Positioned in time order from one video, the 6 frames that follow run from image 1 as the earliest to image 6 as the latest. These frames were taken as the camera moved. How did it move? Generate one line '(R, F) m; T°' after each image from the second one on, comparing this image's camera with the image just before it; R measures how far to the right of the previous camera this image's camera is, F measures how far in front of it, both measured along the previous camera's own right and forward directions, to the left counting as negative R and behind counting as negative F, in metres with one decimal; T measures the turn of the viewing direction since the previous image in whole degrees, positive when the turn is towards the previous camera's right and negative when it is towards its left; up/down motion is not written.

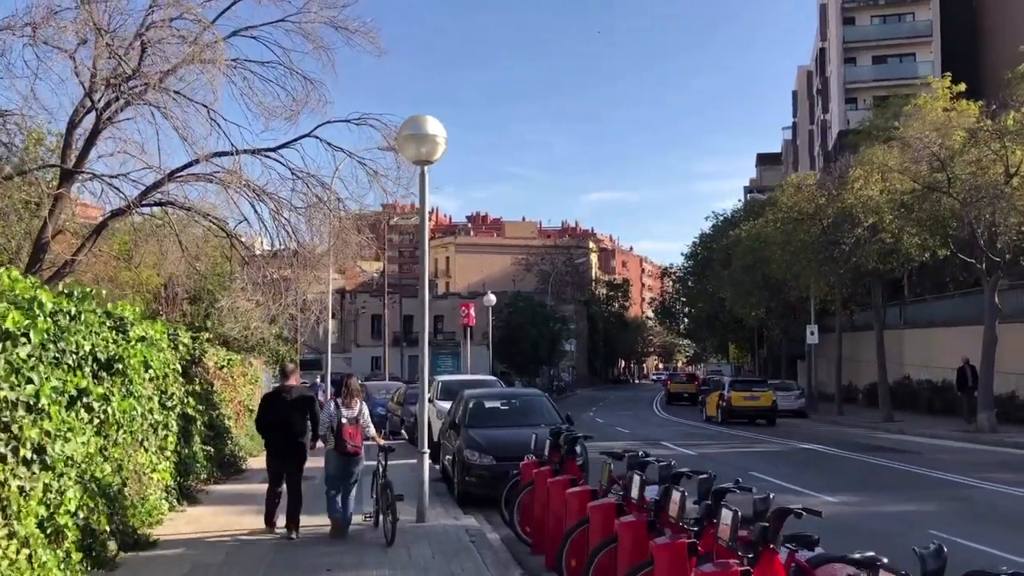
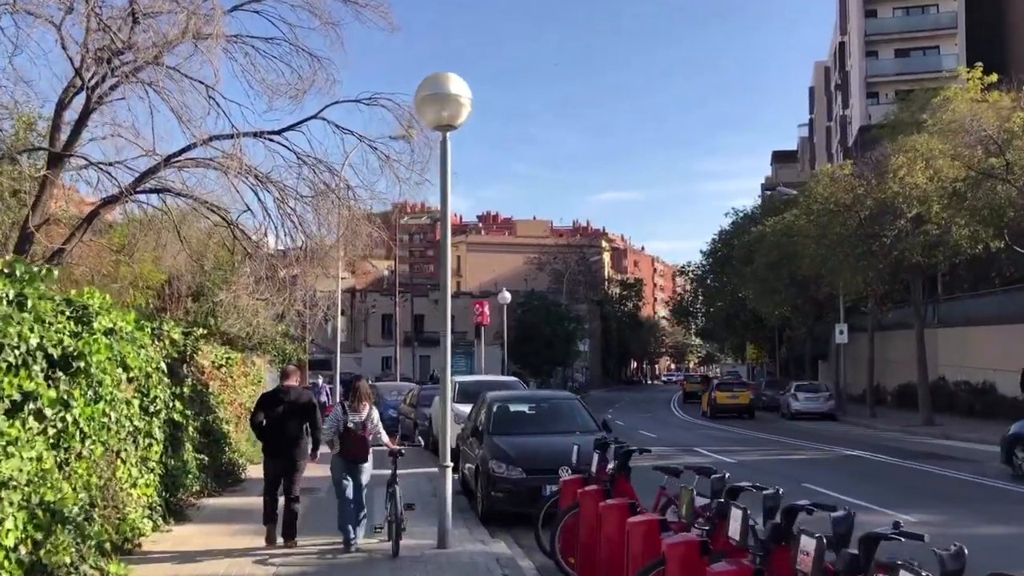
(-0.2, +1.2) m; -1°
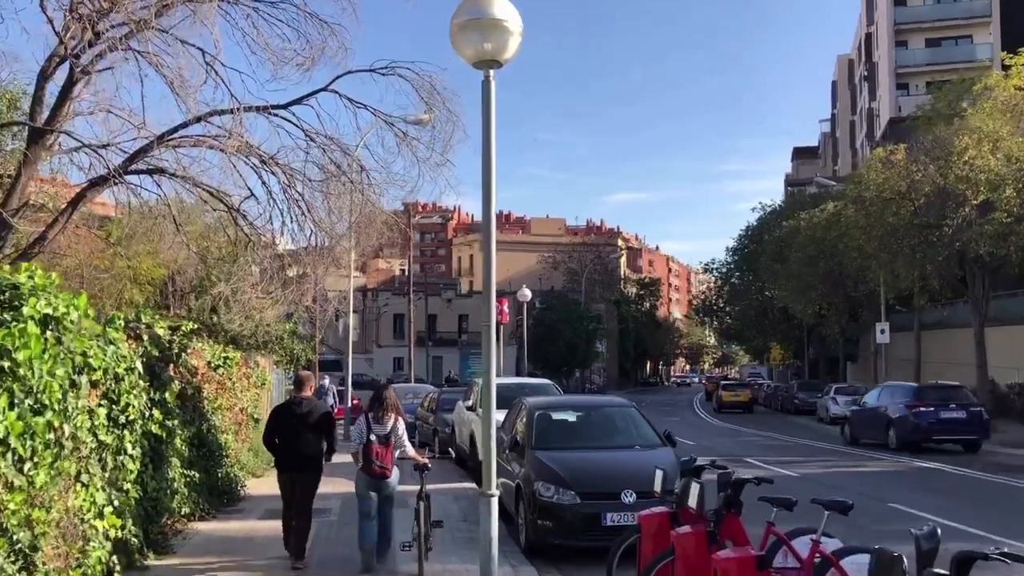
(-0.3, +1.5) m; -1°
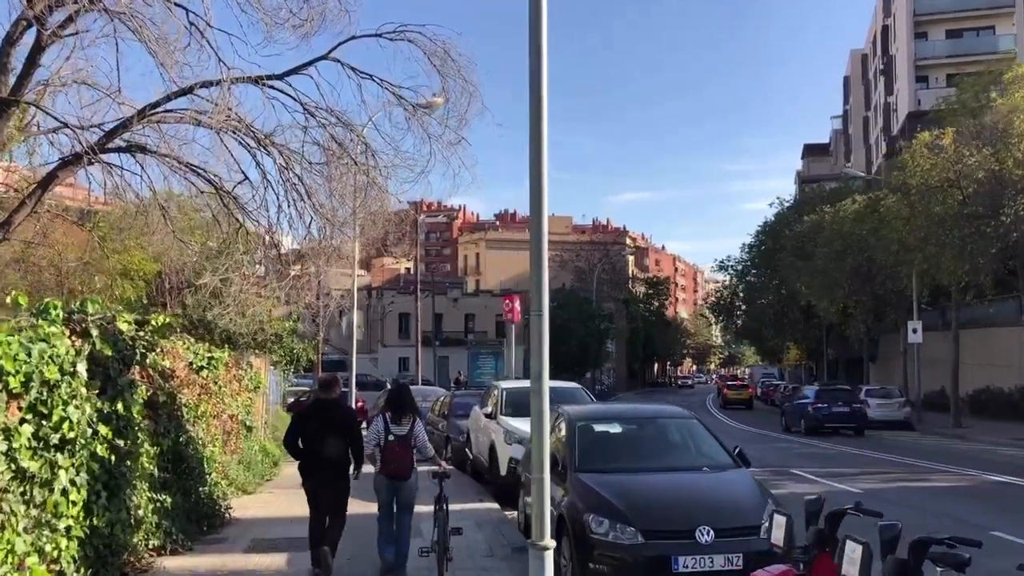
(-0.3, +1.5) m; 0°
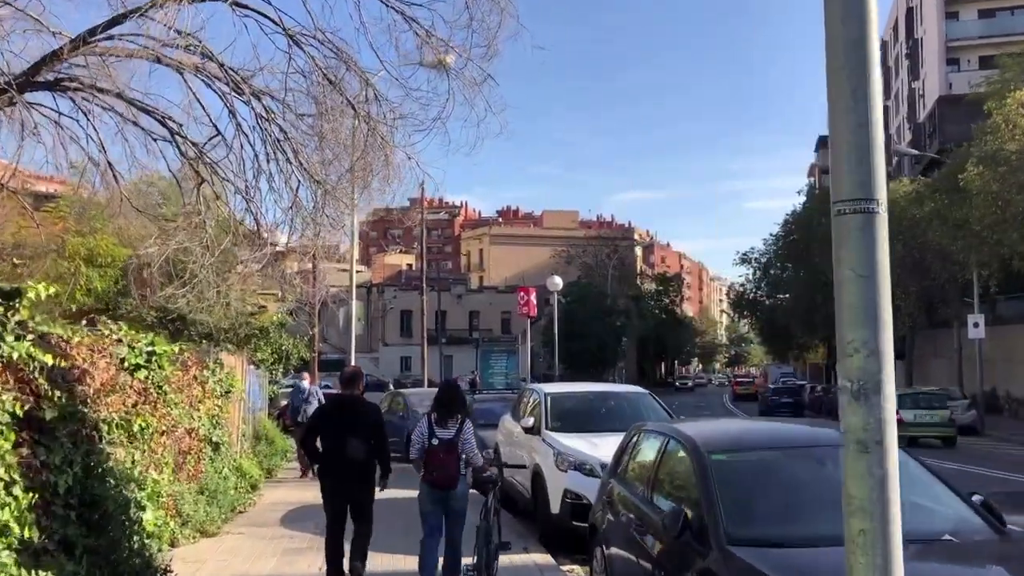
(-0.4, +2.7) m; 0°
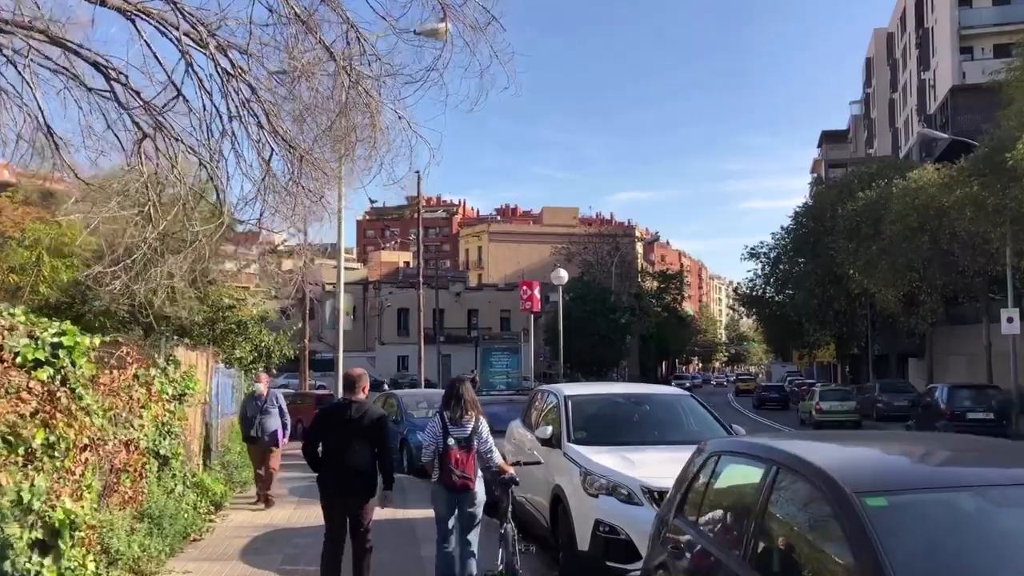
(-0.1, +1.6) m; 0°
